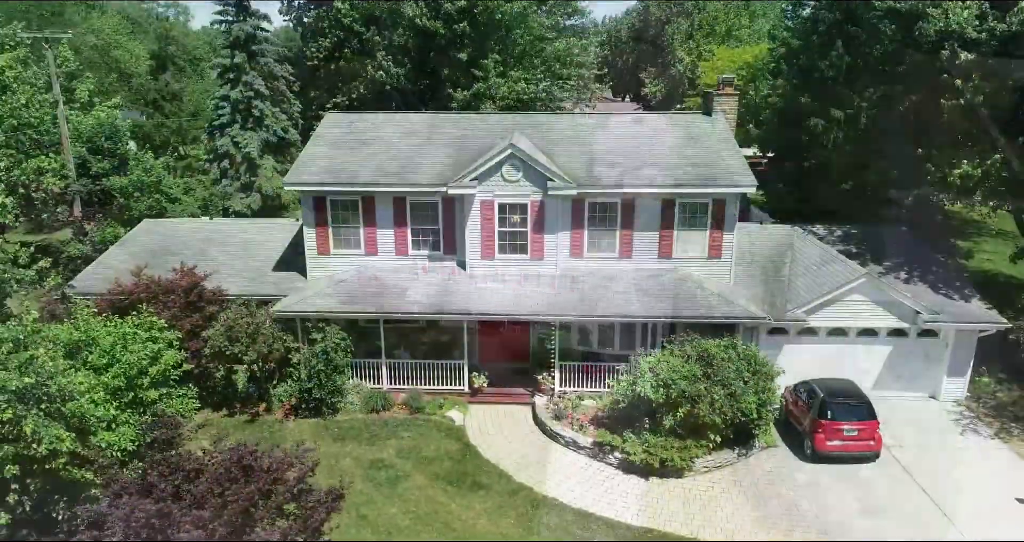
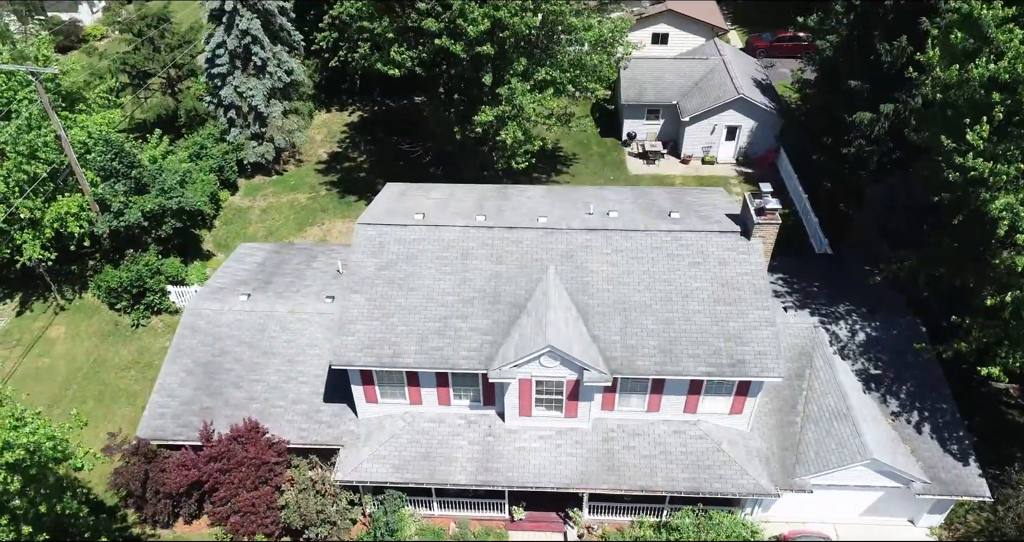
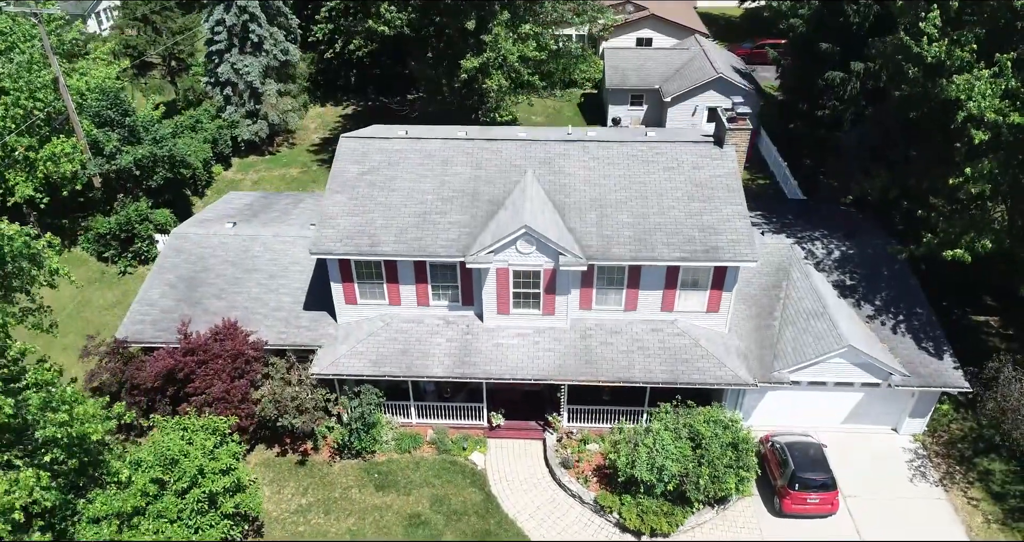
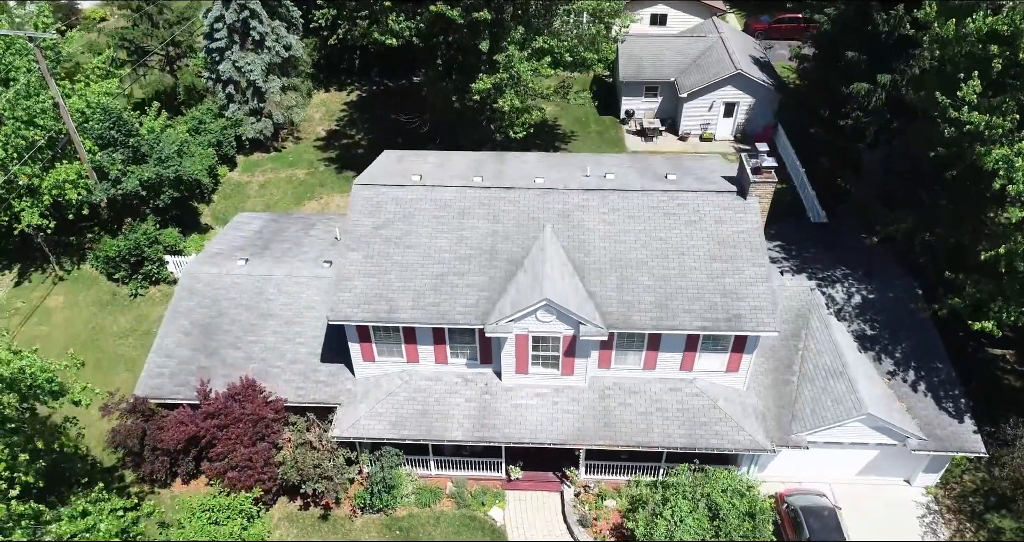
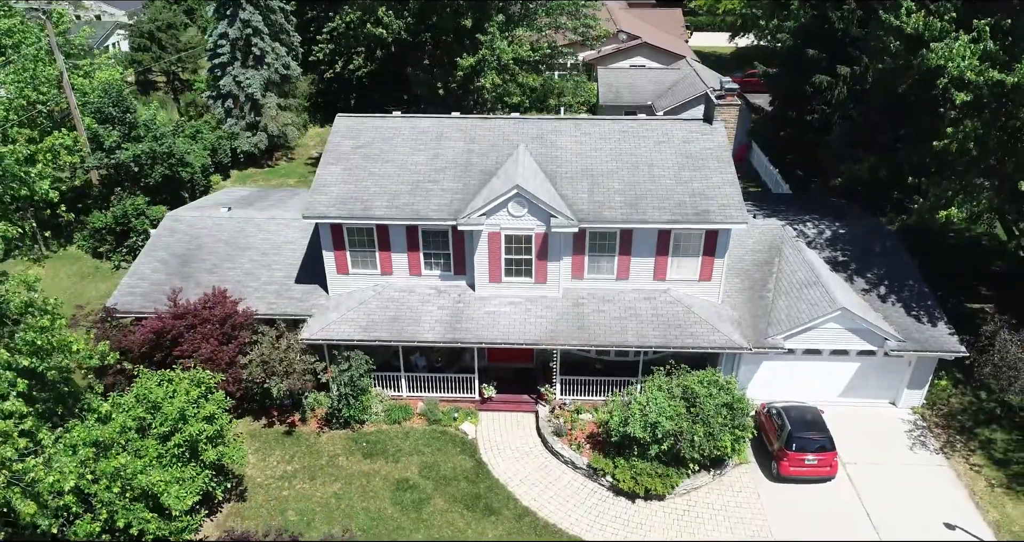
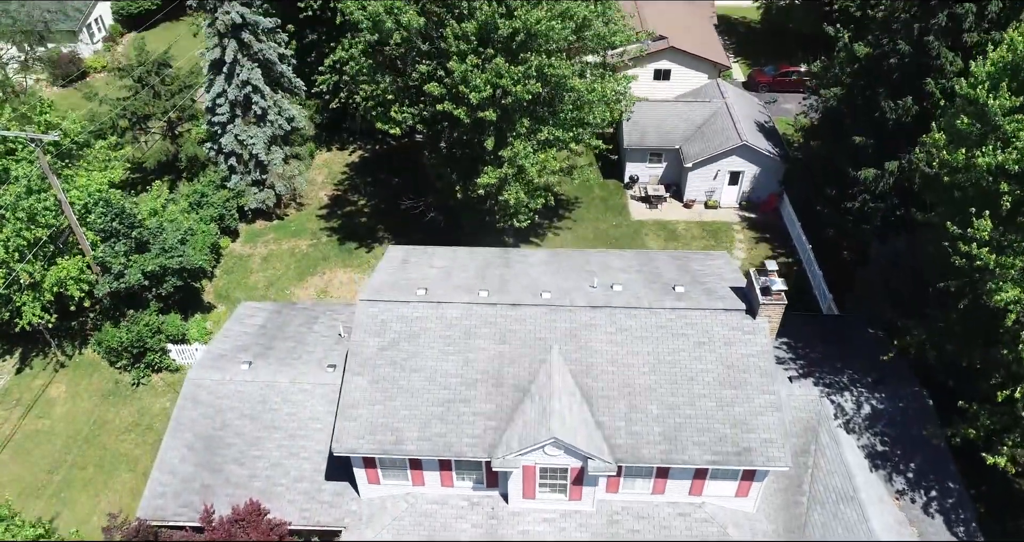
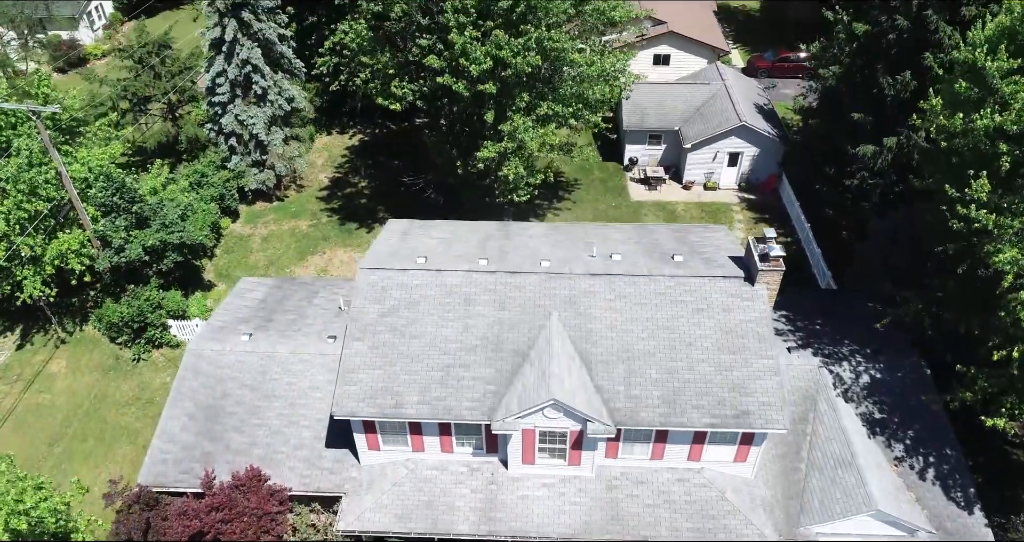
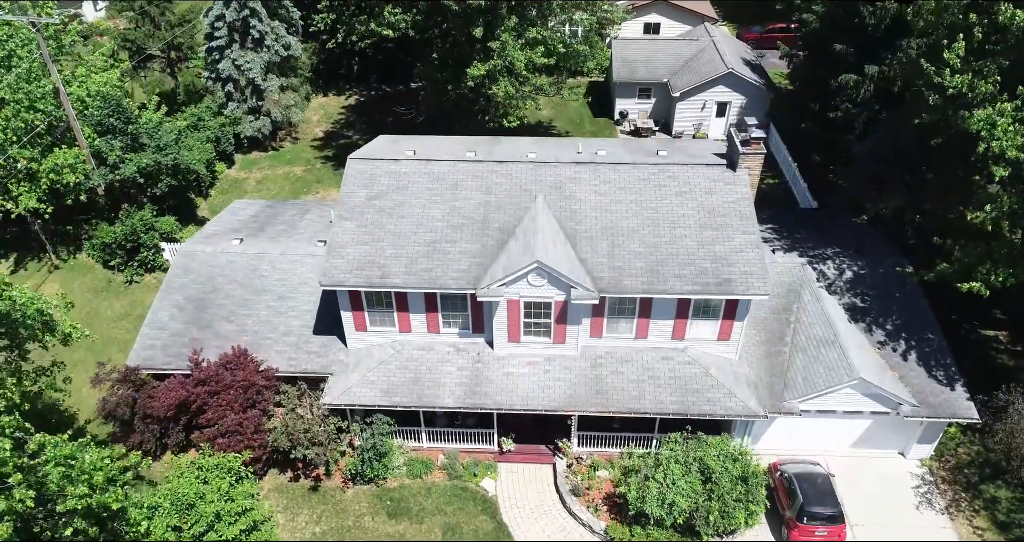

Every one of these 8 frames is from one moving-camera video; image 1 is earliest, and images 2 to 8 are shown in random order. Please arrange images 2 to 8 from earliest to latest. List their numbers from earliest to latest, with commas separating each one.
5, 3, 8, 4, 2, 7, 6
